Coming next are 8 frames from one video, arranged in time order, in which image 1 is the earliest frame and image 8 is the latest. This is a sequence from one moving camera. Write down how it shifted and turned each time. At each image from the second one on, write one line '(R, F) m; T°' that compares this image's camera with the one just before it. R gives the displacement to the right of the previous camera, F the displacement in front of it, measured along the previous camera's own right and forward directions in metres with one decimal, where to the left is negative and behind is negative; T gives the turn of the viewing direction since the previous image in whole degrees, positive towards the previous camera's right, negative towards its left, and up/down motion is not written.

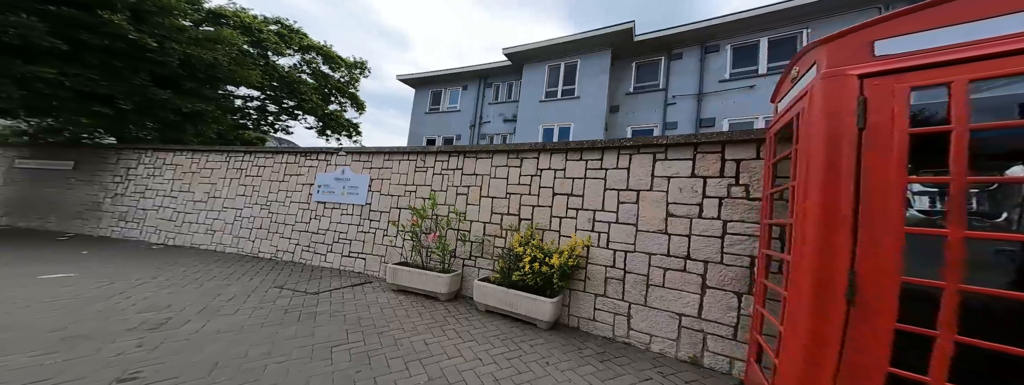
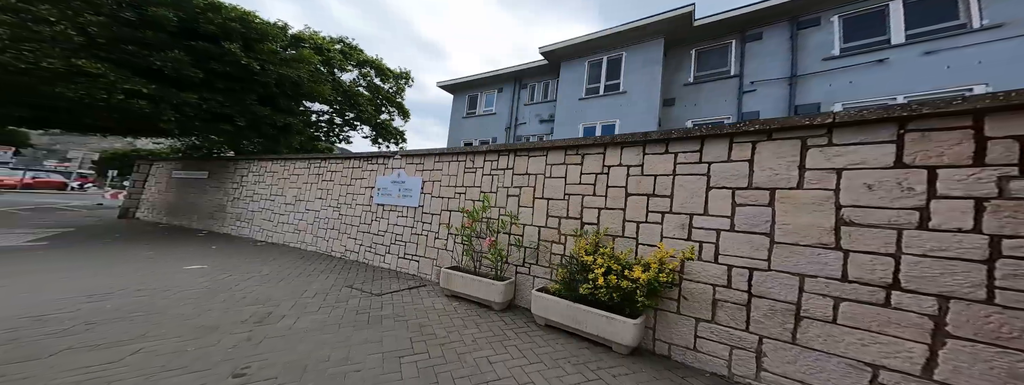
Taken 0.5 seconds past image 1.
(-0.1, +0.1) m; -7°
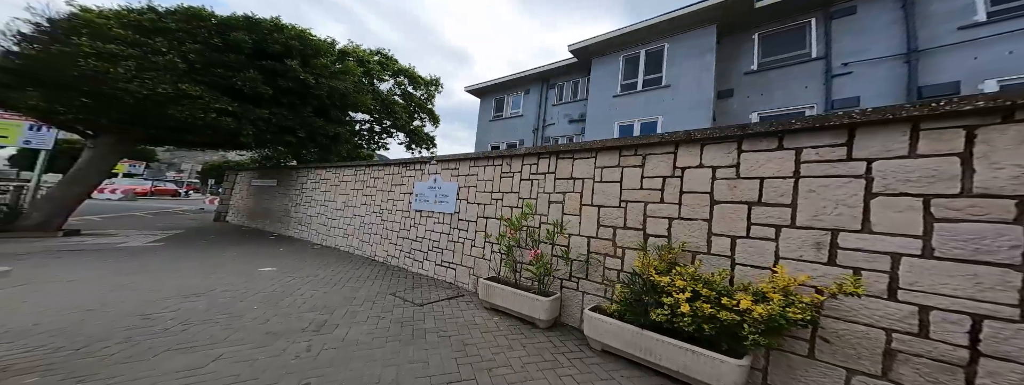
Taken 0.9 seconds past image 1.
(-0.1, +0.1) m; -5°
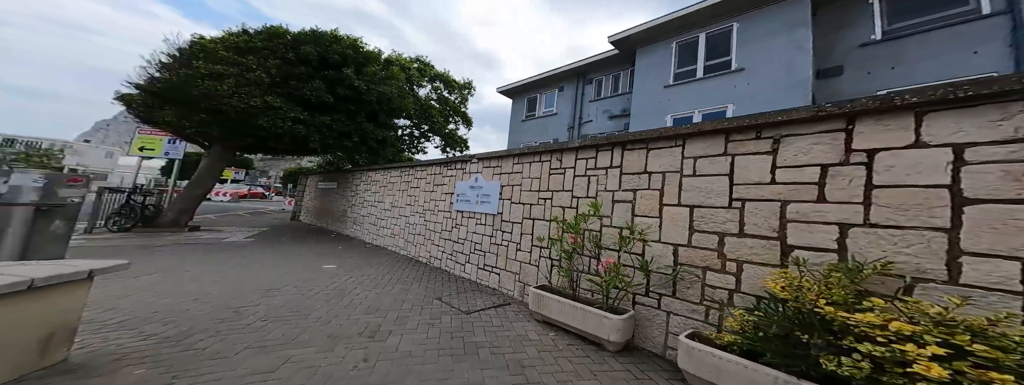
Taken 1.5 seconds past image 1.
(-0.1, +0.2) m; -6°
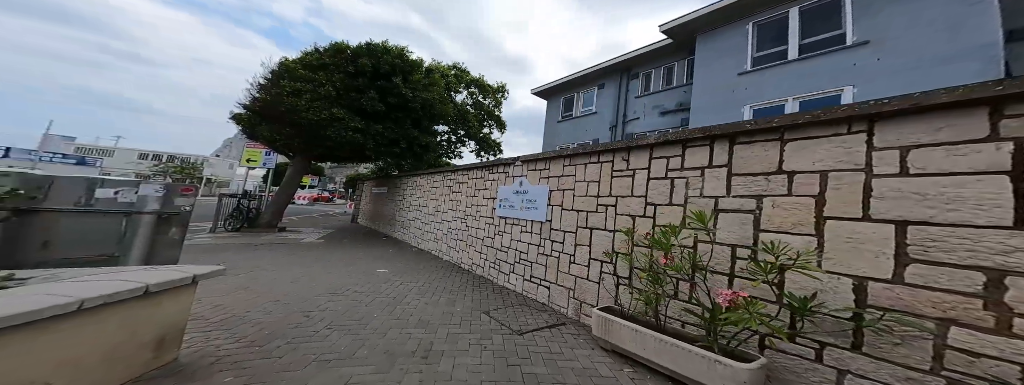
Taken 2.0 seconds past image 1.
(-0.2, +0.2) m; -7°
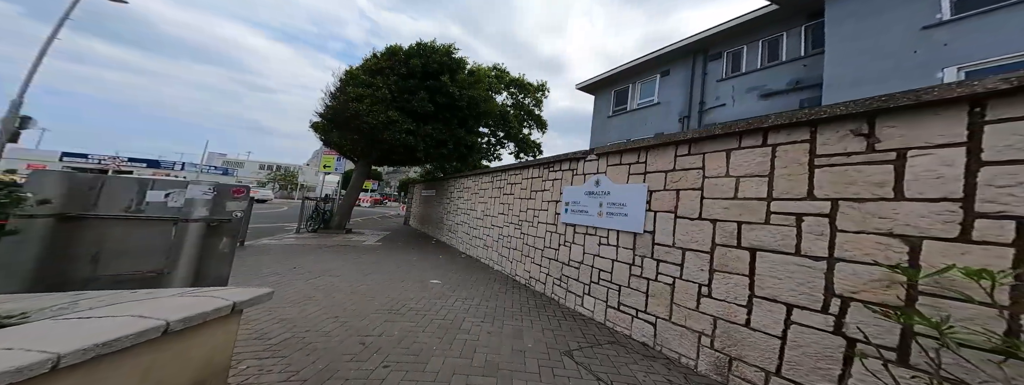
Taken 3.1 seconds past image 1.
(-0.4, +0.5) m; -8°
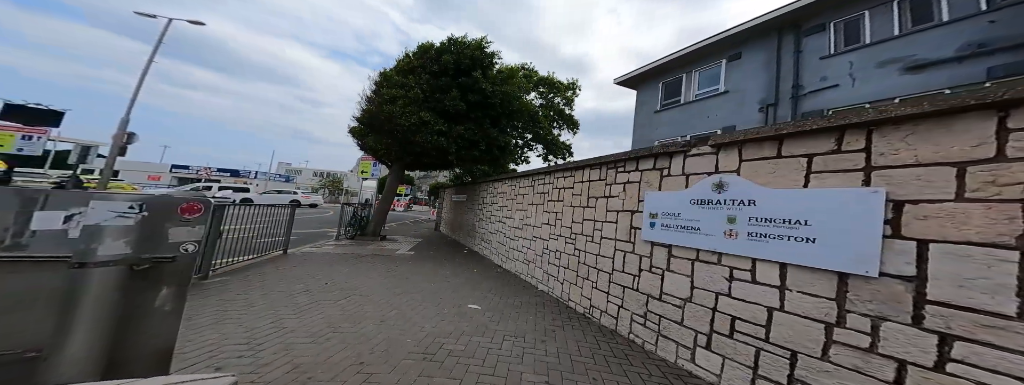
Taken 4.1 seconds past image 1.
(-0.4, +0.7) m; -5°
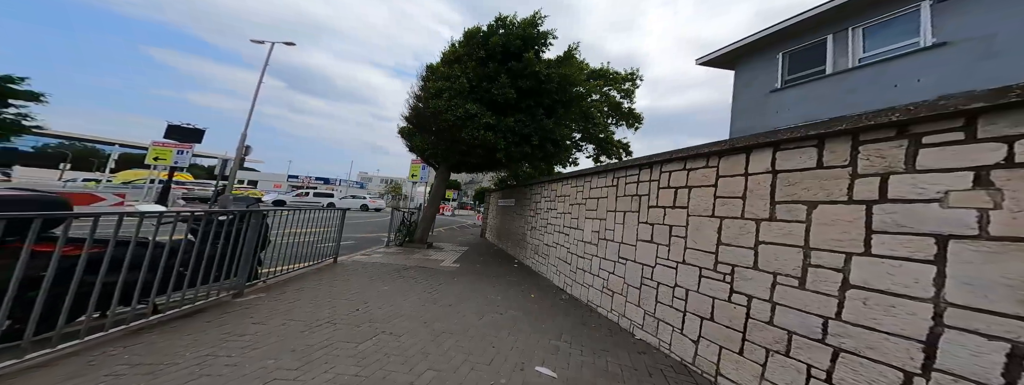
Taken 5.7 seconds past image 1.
(-0.6, +1.6) m; -9°
